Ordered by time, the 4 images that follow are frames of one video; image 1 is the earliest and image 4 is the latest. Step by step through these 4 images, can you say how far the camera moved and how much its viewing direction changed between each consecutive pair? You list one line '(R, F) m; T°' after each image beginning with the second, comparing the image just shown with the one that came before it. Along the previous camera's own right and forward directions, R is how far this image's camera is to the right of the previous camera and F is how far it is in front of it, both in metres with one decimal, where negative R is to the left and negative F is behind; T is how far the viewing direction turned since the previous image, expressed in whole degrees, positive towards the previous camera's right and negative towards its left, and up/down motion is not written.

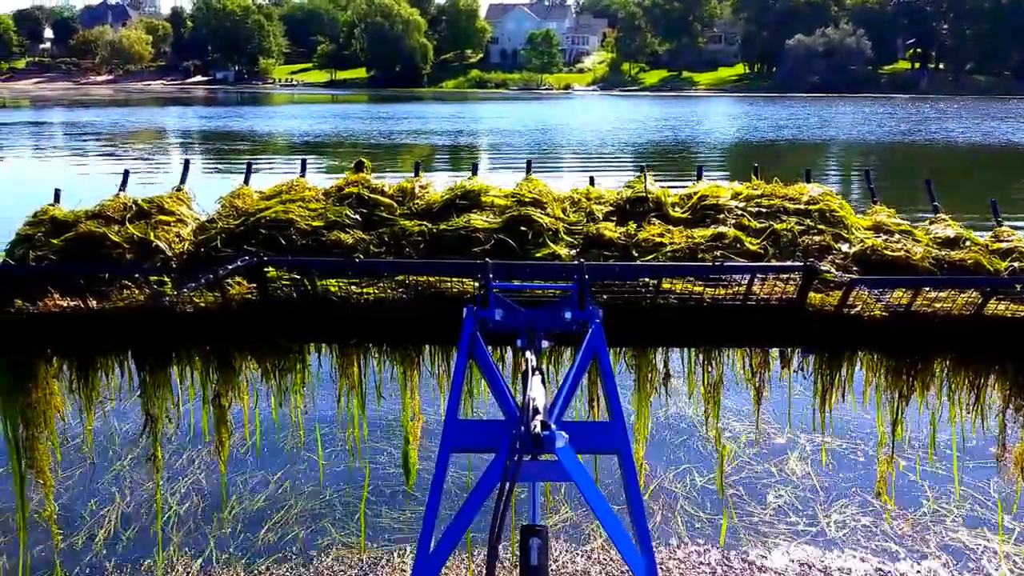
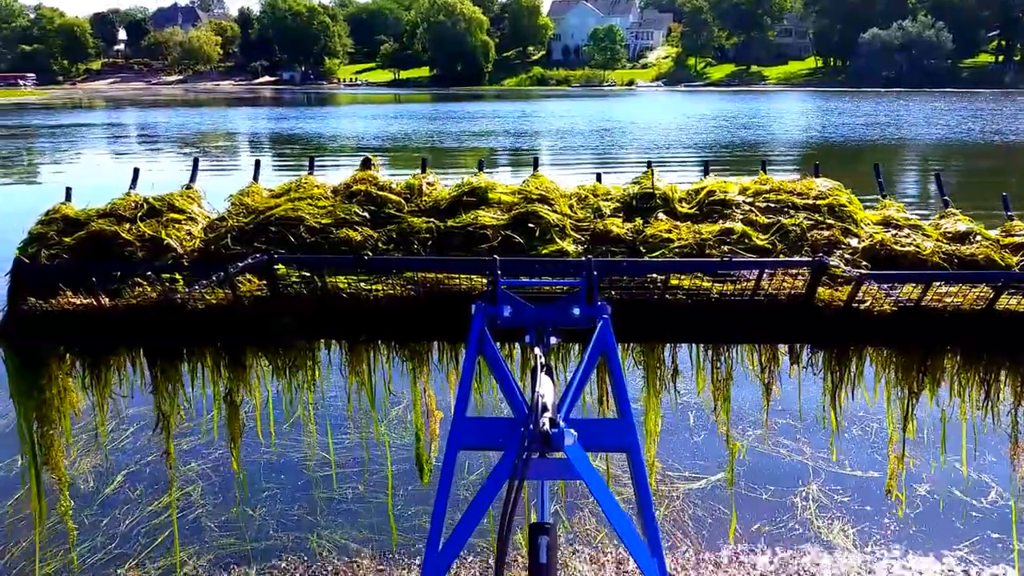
(+0.3, -0.1) m; -1°
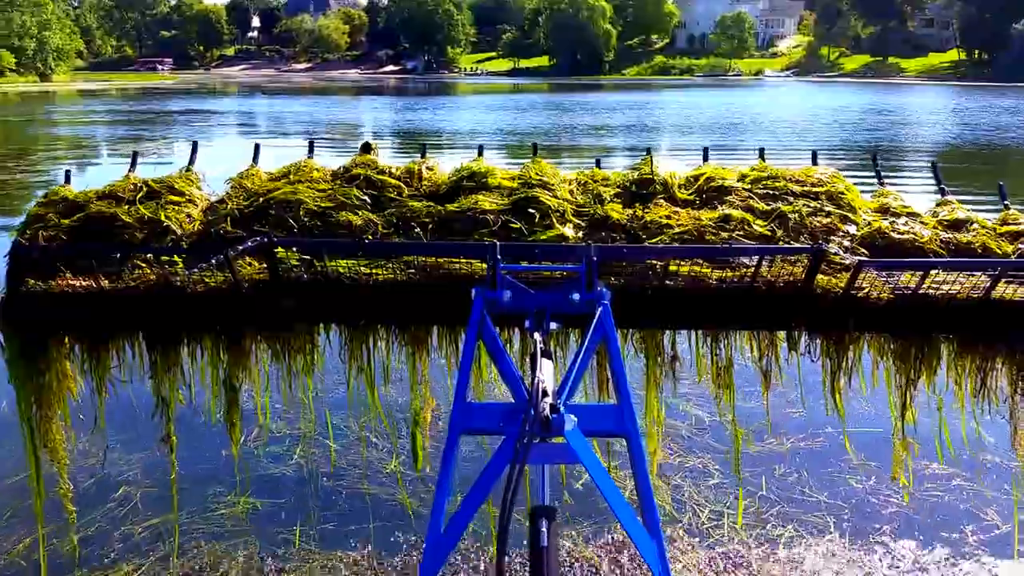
(+0.9, 0.0) m; -1°
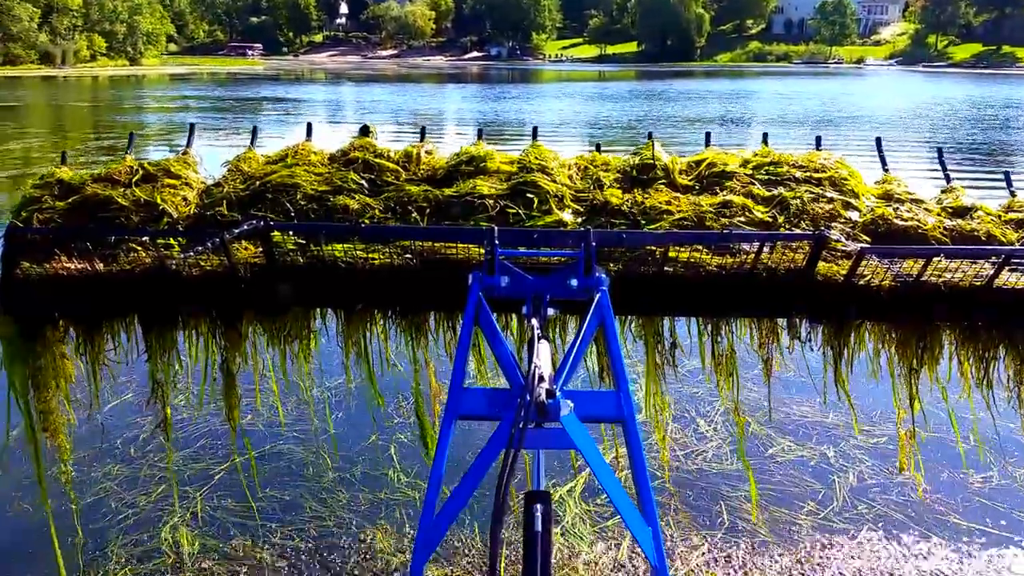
(+0.8, +0.5) m; -1°
